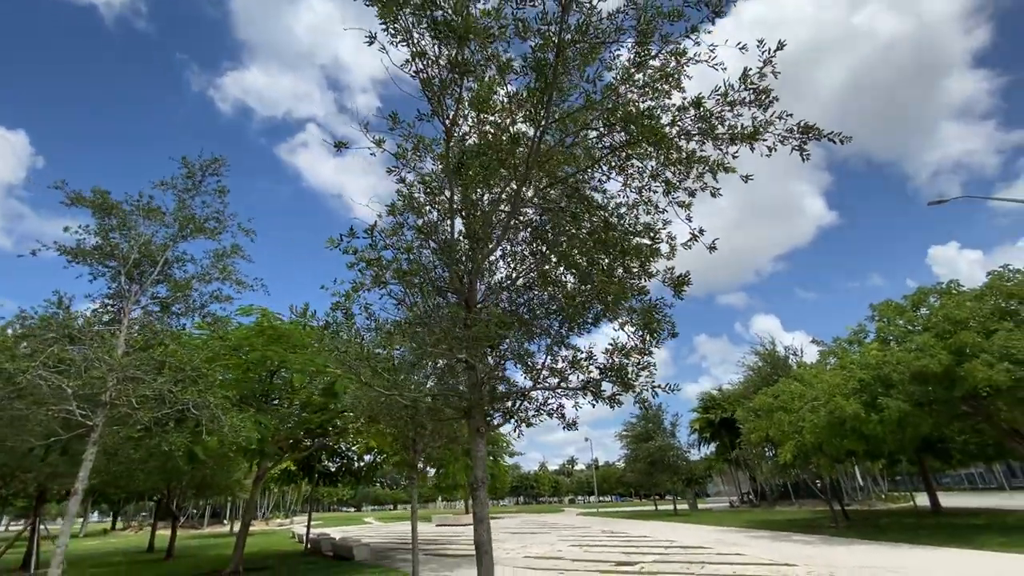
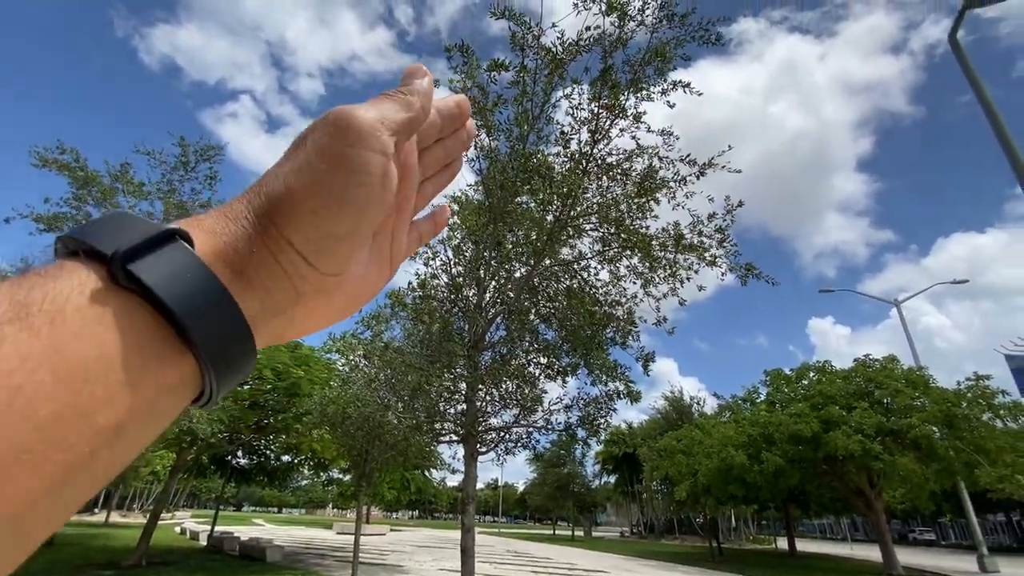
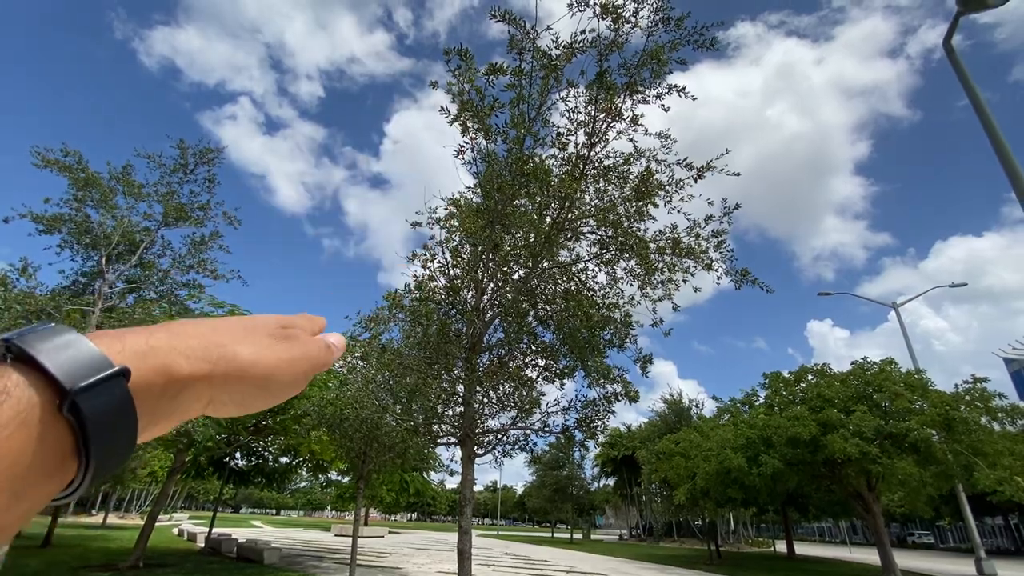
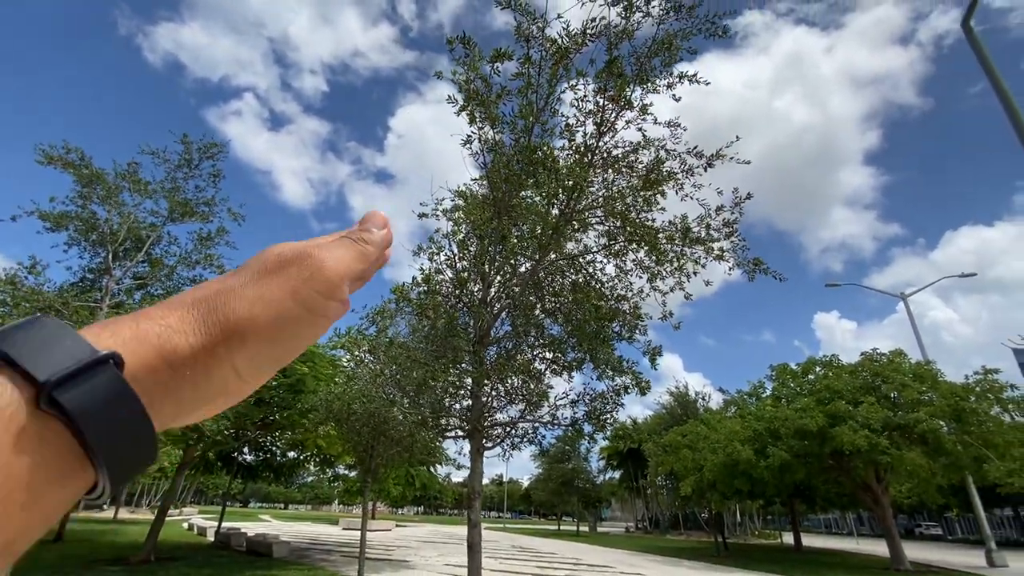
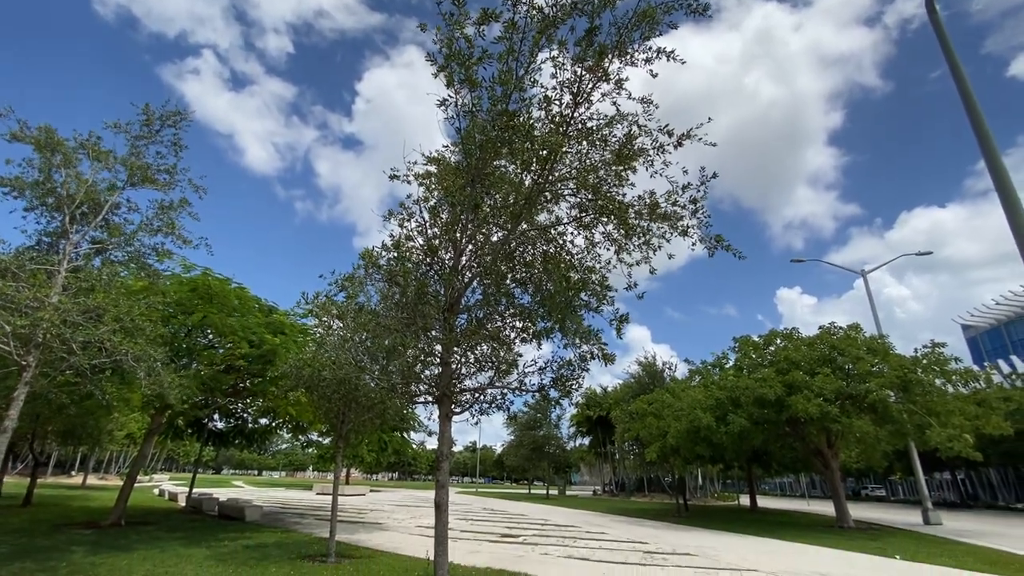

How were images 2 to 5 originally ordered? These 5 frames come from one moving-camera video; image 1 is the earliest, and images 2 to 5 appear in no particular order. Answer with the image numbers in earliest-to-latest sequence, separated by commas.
4, 2, 3, 5
